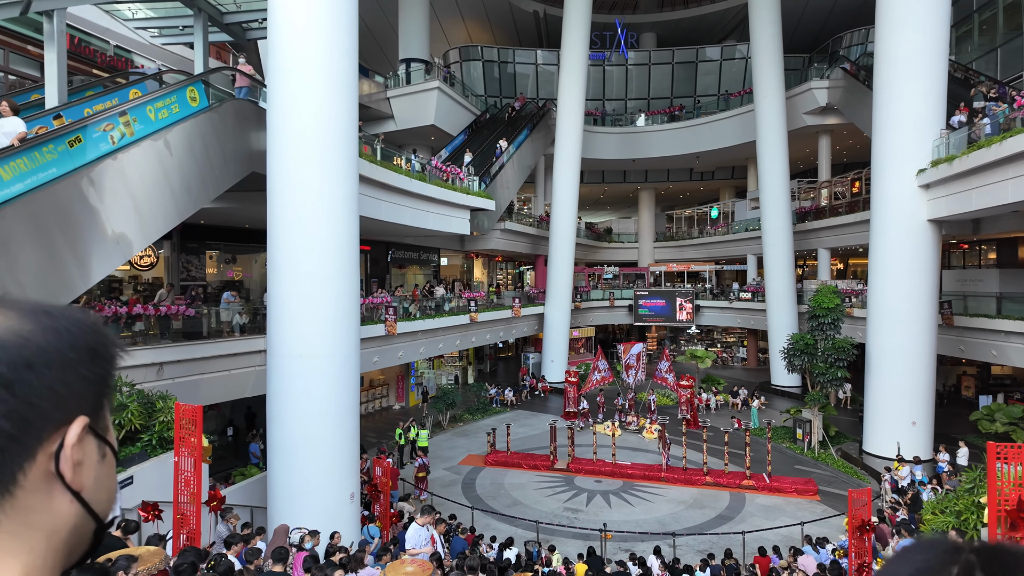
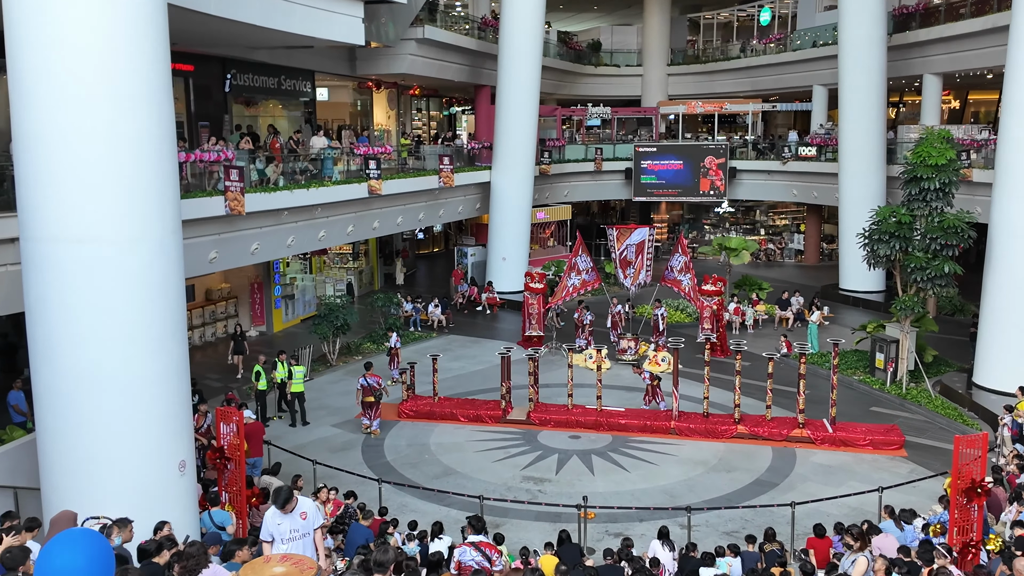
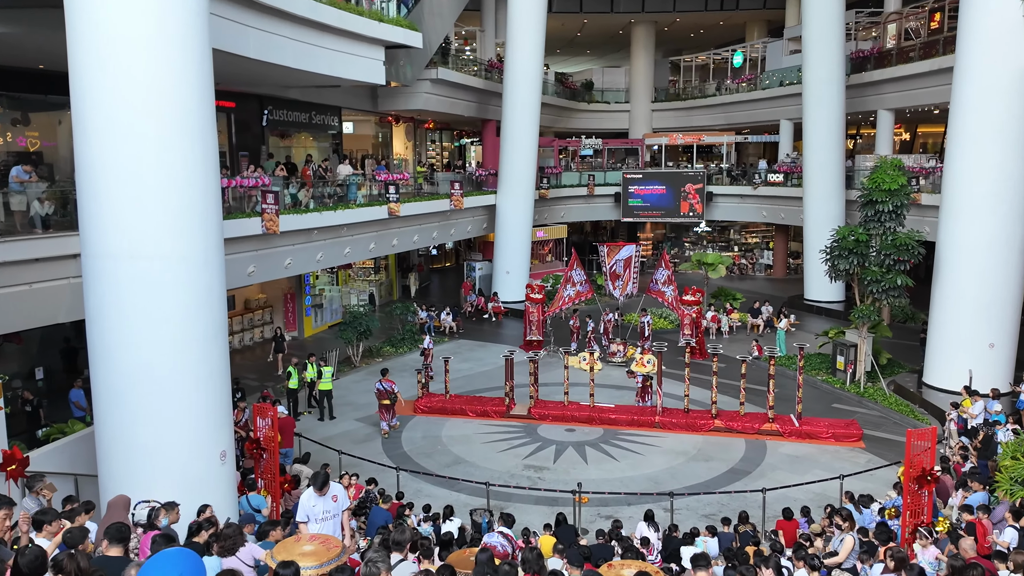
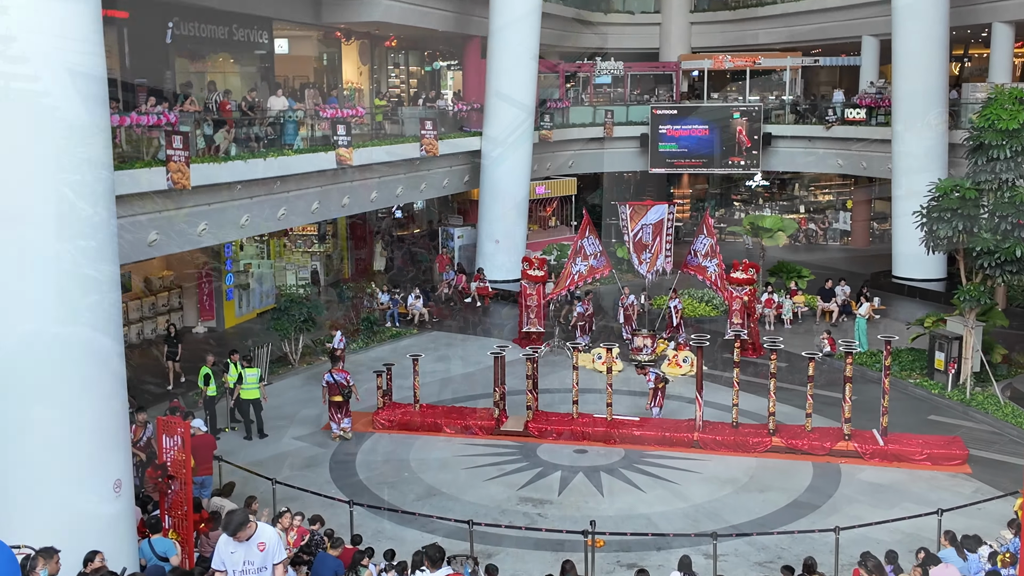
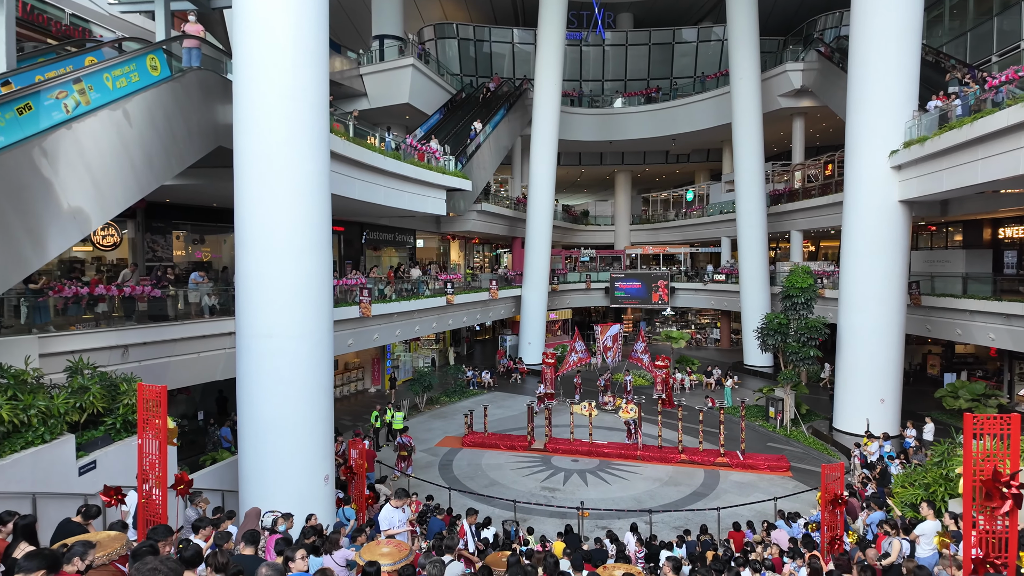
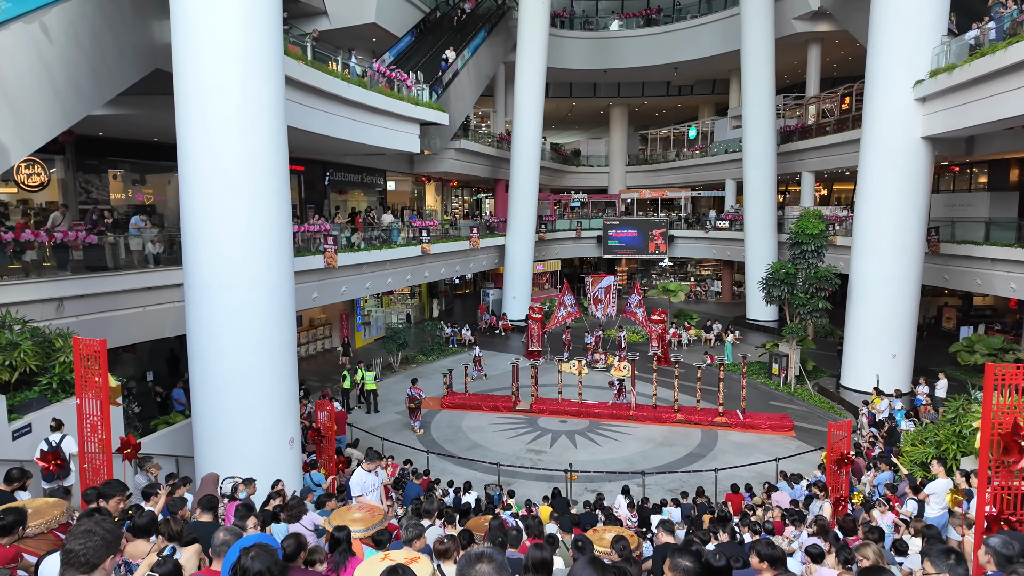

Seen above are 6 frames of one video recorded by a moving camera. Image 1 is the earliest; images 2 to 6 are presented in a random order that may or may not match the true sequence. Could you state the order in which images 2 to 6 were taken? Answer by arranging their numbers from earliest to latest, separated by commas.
5, 6, 3, 2, 4
